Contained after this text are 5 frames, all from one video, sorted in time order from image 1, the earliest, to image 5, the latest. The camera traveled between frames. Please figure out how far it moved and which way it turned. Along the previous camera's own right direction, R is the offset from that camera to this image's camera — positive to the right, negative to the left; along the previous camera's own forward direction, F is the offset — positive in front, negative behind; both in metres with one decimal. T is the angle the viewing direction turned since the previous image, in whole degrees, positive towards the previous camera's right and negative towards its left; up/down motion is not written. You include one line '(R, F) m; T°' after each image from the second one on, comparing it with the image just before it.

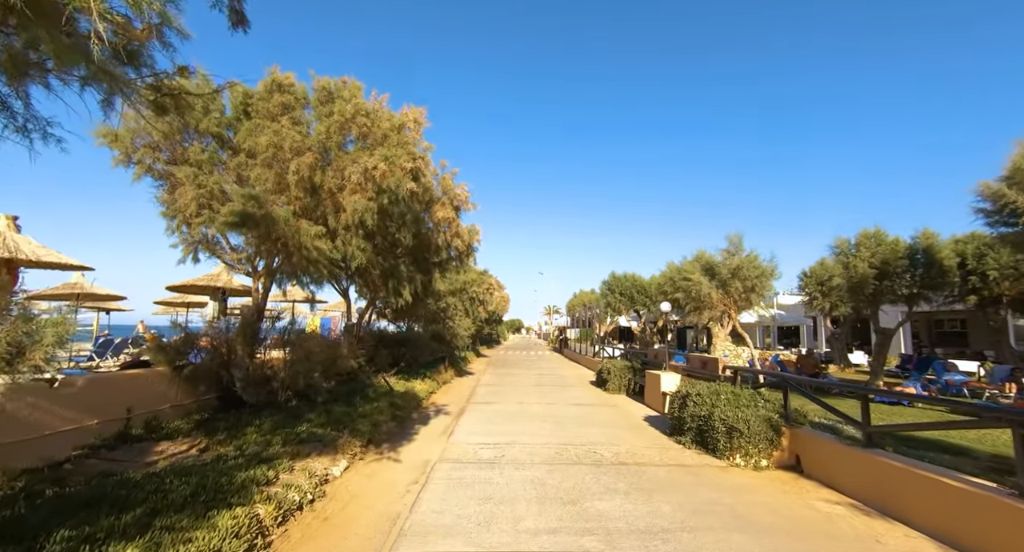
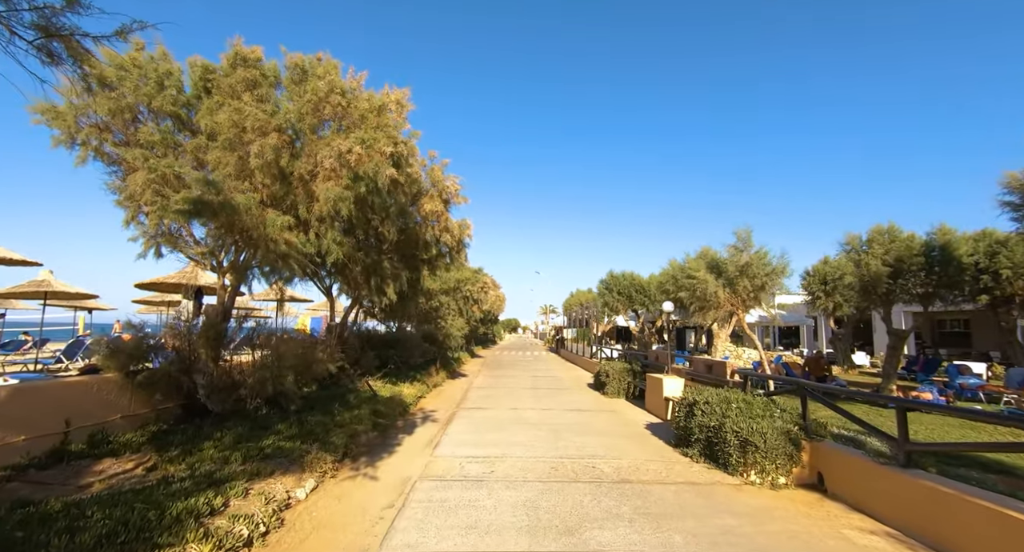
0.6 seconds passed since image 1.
(+0.1, +0.6) m; 0°
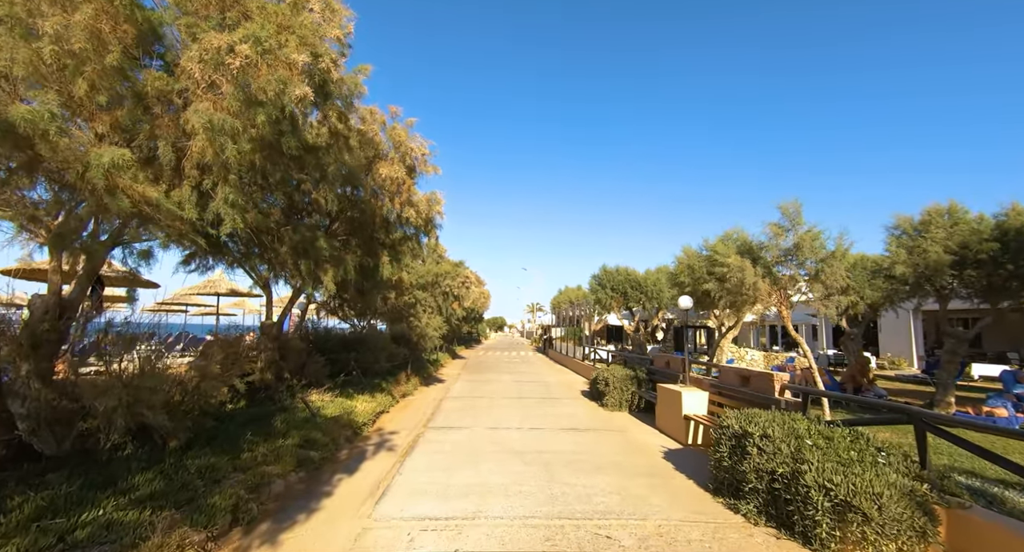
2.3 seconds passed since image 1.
(+0.1, +2.1) m; +2°
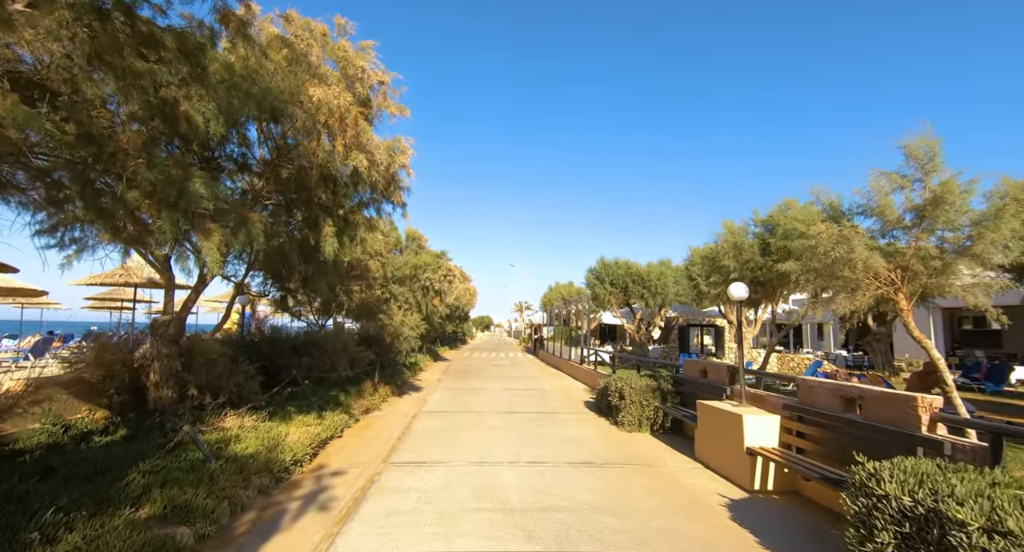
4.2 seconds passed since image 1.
(-0.1, +2.3) m; +2°
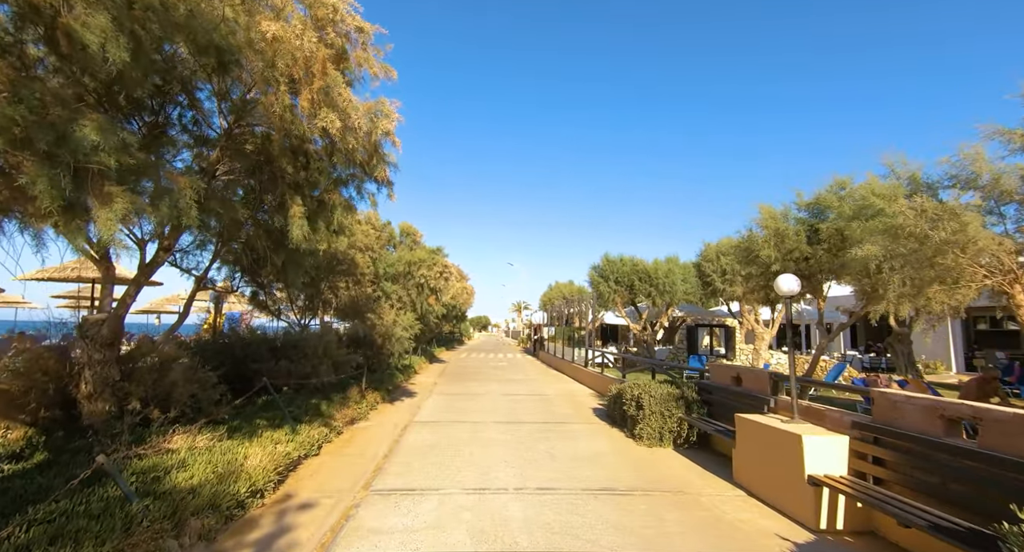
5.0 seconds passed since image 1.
(-0.1, +1.0) m; 0°
